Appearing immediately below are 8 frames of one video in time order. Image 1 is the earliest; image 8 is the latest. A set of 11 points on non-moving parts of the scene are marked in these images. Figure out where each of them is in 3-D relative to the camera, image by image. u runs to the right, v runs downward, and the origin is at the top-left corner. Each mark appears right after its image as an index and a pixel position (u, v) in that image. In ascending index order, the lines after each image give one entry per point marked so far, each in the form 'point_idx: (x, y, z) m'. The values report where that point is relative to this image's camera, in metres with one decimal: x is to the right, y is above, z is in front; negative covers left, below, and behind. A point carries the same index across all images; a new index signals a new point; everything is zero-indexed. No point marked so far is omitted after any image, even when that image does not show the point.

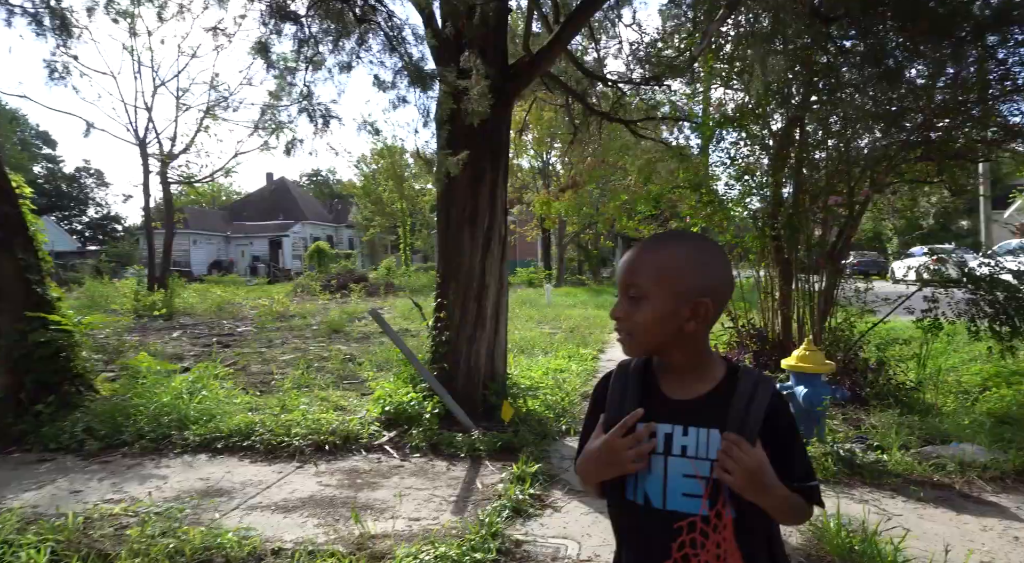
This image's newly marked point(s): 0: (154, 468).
0: (-2.3, -1.2, +4.1) m
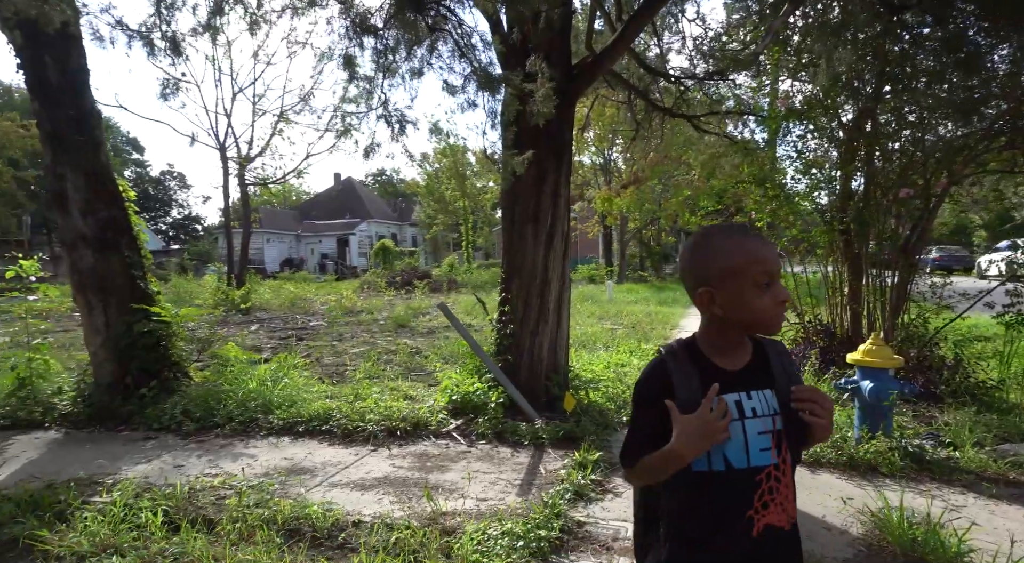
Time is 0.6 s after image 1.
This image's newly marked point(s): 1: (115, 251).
0: (-1.9, -1.1, +4.4) m
1: (-3.3, +0.3, +5.4) m
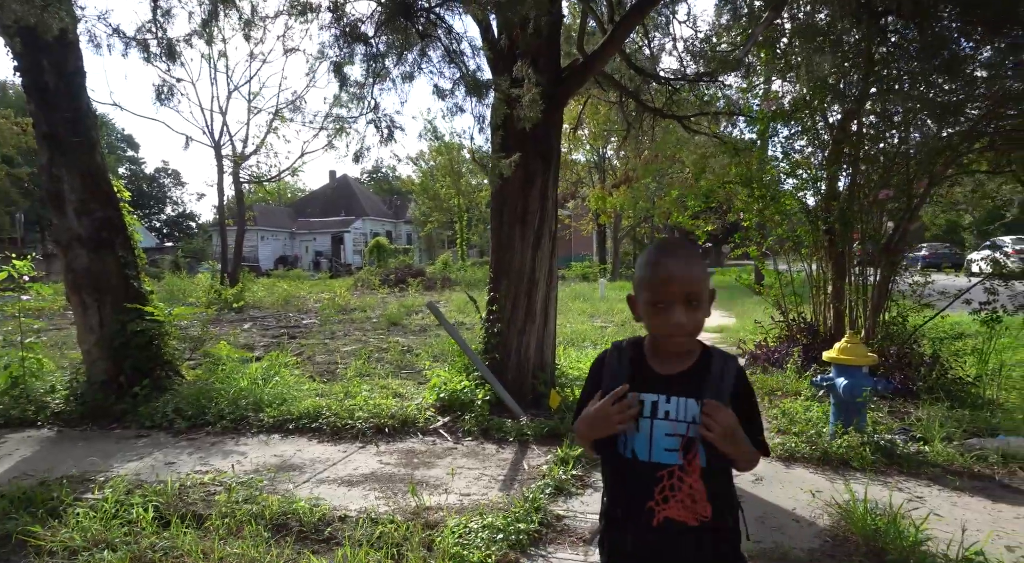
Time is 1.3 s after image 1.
0: (-2.0, -1.2, +4.5) m
1: (-3.5, +0.3, +5.4) m
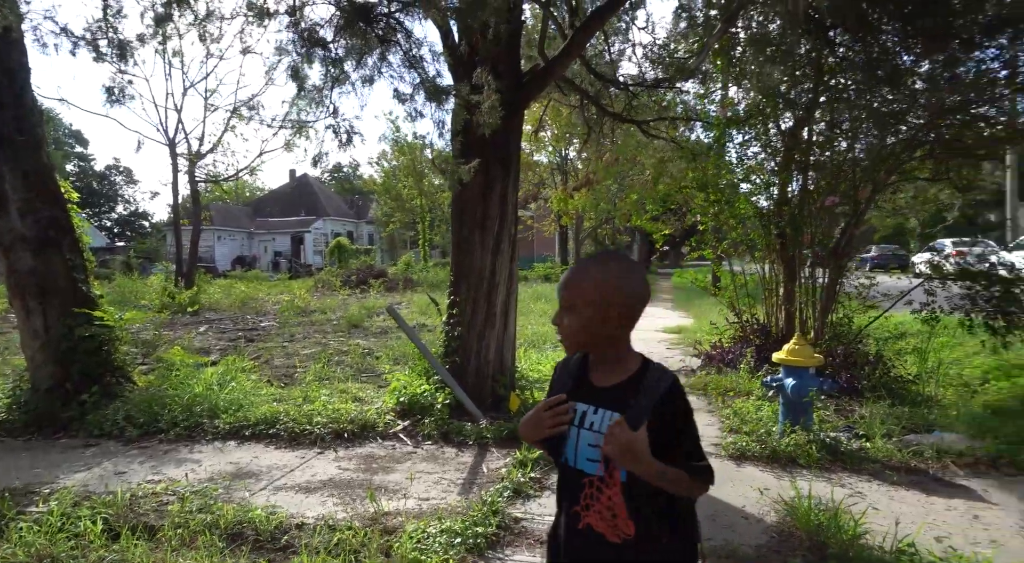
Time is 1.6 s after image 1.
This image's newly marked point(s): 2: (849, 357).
0: (-2.2, -1.2, +4.4) m
1: (-3.8, +0.2, +5.3) m
2: (+3.4, -0.8, +6.4) m
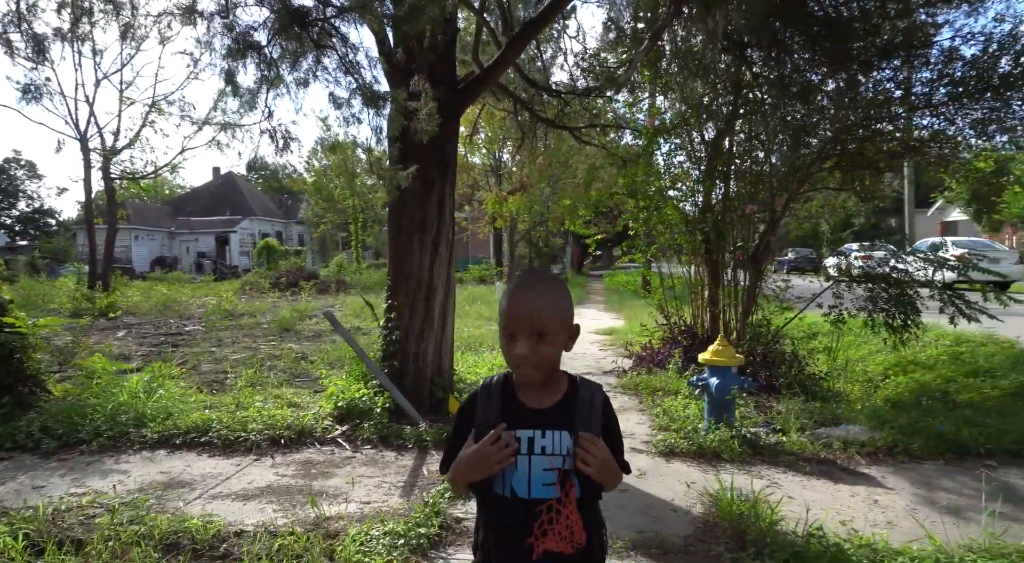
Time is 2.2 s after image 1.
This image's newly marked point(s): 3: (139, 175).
0: (-2.7, -1.2, +4.3) m
1: (-4.3, +0.2, +4.9) m
2: (+2.7, -0.8, +6.8) m
3: (-11.4, +3.2, +19.4) m
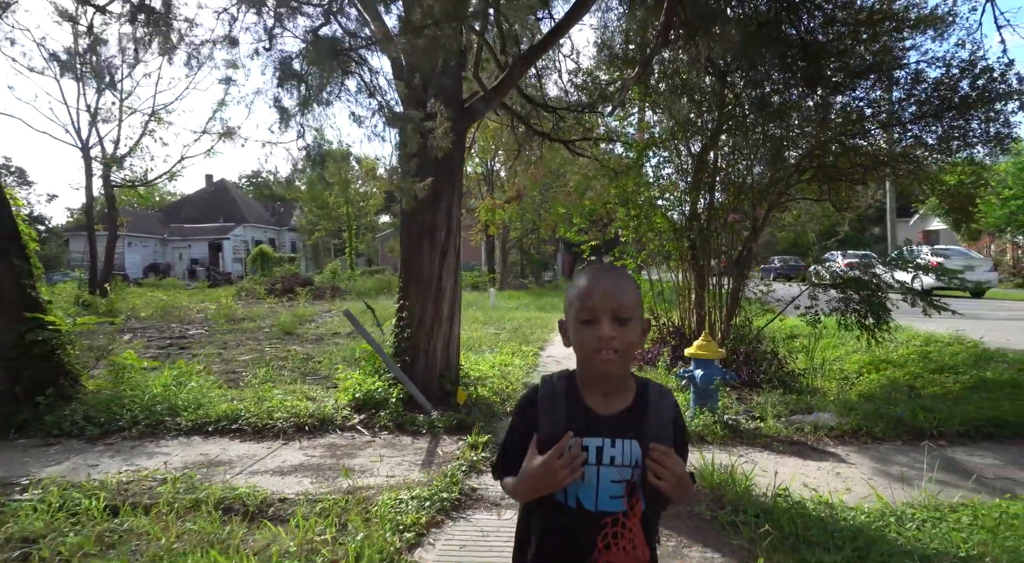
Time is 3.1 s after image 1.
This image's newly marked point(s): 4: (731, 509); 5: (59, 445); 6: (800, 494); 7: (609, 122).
0: (-2.6, -1.2, +4.7) m
1: (-4.3, +0.2, +5.4) m
2: (+2.7, -0.8, +7.3) m
3: (-11.6, +3.1, +19.8) m
4: (+1.1, -1.2, +3.2) m
5: (-3.4, -1.2, +4.7) m
6: (+1.5, -1.1, +3.4) m
7: (+1.2, +2.0, +7.9) m
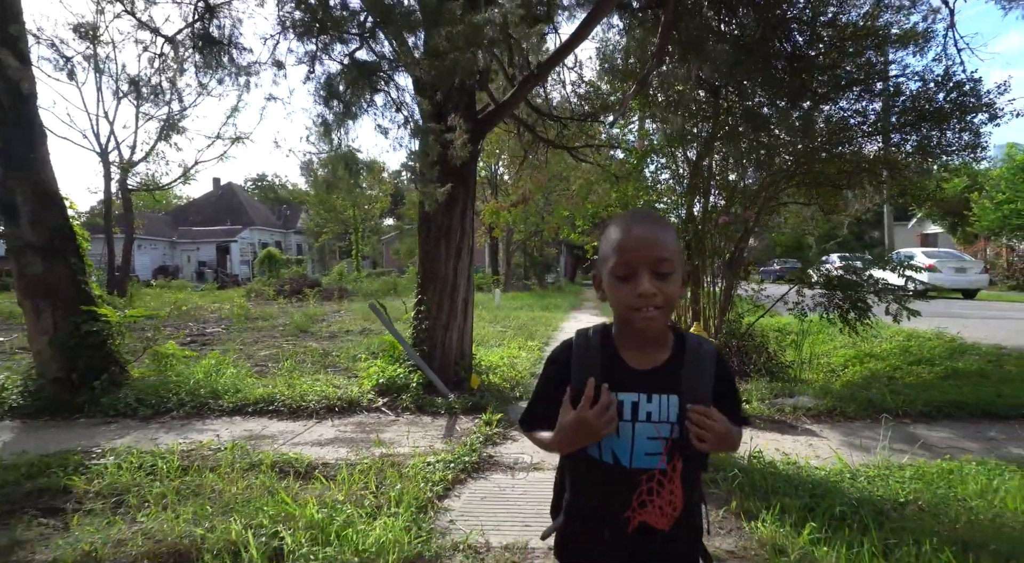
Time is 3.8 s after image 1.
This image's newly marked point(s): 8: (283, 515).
0: (-2.5, -1.2, +5.2) m
1: (-4.2, +0.2, +5.9) m
2: (+2.8, -0.8, +7.8) m
3: (-11.4, +3.0, +20.4) m
4: (+1.2, -1.1, +3.8) m
5: (-3.3, -1.2, +5.3) m
6: (+1.6, -1.1, +3.9) m
7: (+1.3, +2.0, +8.5) m
8: (-1.1, -1.1, +3.1) m
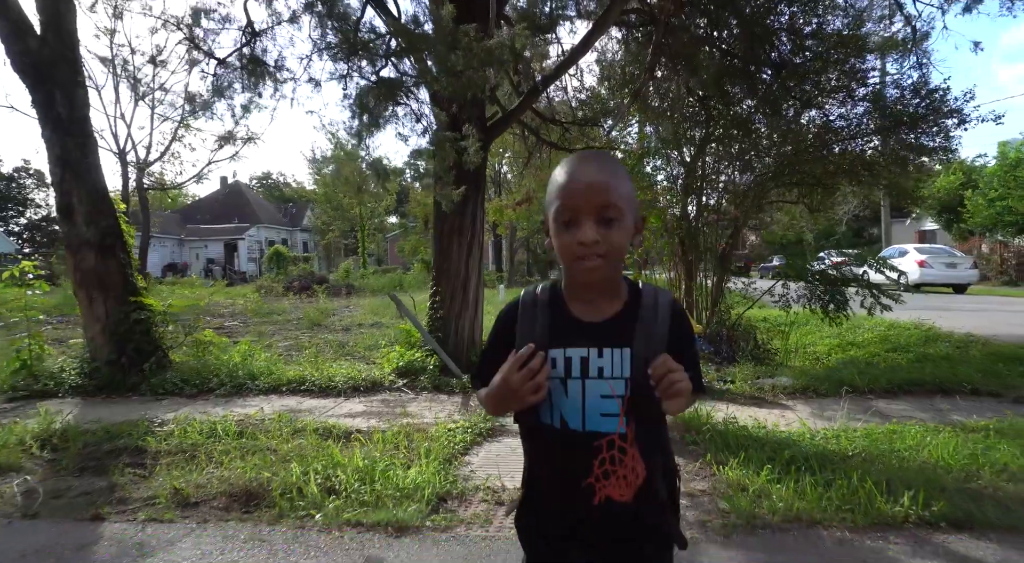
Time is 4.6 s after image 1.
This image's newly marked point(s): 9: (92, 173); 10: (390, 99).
0: (-2.5, -1.1, +5.9) m
1: (-4.1, +0.3, +6.6) m
2: (+2.9, -0.7, +8.5) m
3: (-11.3, +3.2, +21.0) m
4: (+1.3, -1.0, +4.4) m
5: (-3.2, -1.1, +5.9) m
6: (+1.7, -1.0, +4.6) m
7: (+1.4, +2.1, +9.1) m
8: (-1.0, -1.1, +3.7) m
9: (-4.2, +1.1, +6.4) m
10: (-1.1, +1.7, +5.7) m
